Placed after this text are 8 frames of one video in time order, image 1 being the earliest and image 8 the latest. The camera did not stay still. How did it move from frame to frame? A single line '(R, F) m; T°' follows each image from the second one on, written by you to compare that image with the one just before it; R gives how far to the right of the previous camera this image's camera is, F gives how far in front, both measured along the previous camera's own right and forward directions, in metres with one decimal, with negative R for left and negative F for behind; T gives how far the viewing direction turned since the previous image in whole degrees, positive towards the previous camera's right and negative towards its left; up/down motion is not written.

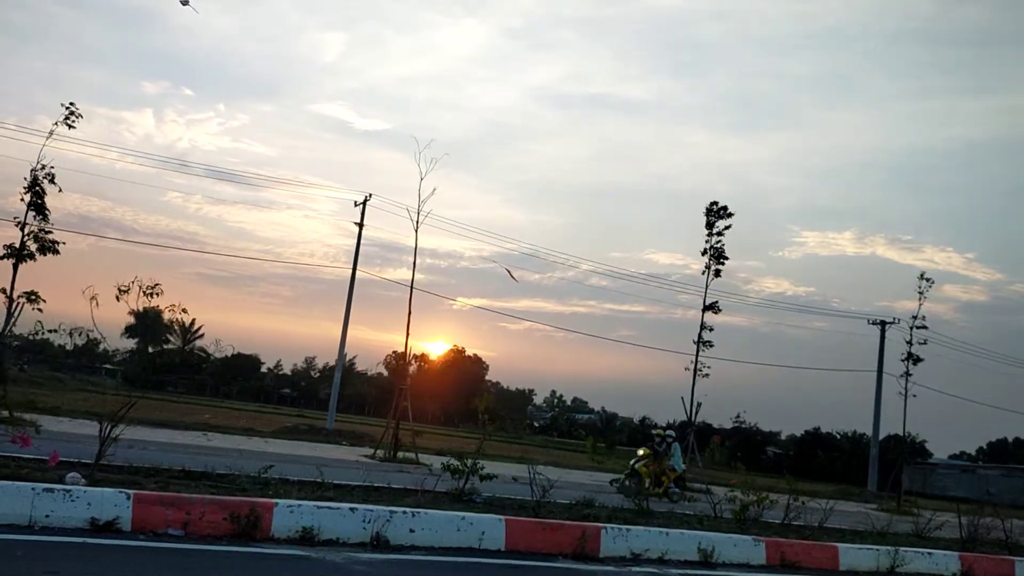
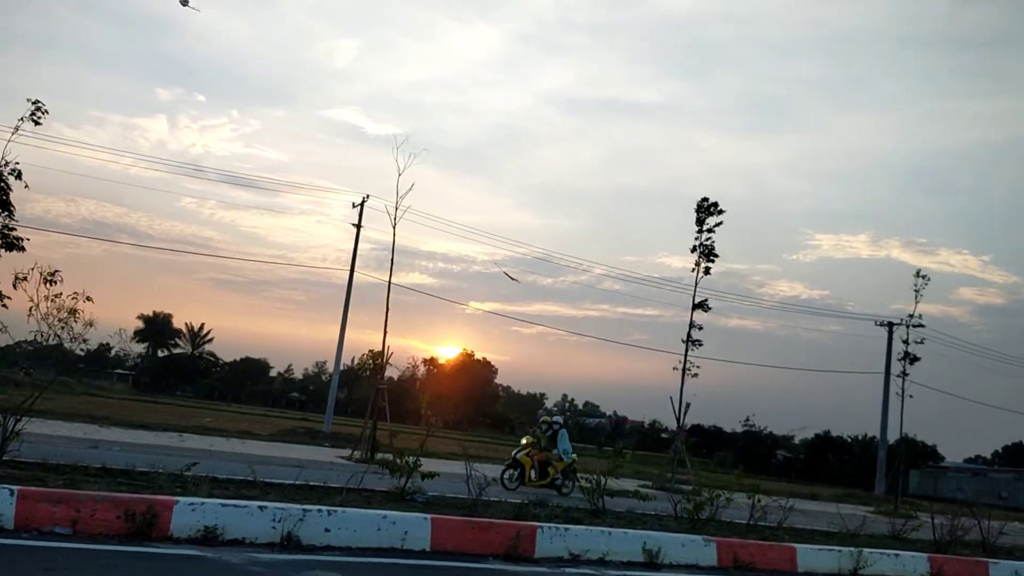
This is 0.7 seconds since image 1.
(+0.3, +0.1) m; -1°
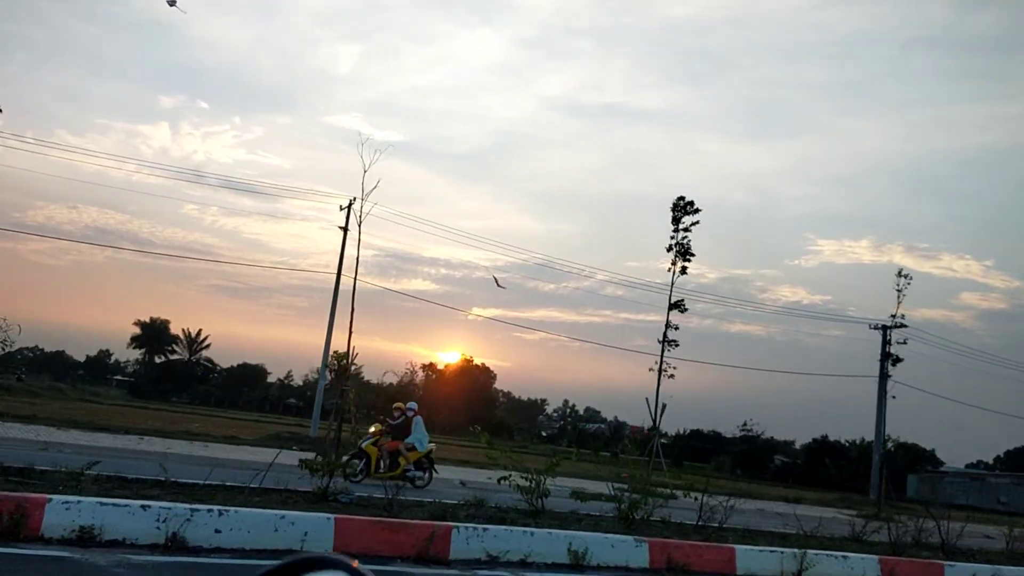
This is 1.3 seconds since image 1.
(+0.3, +0.1) m; 0°
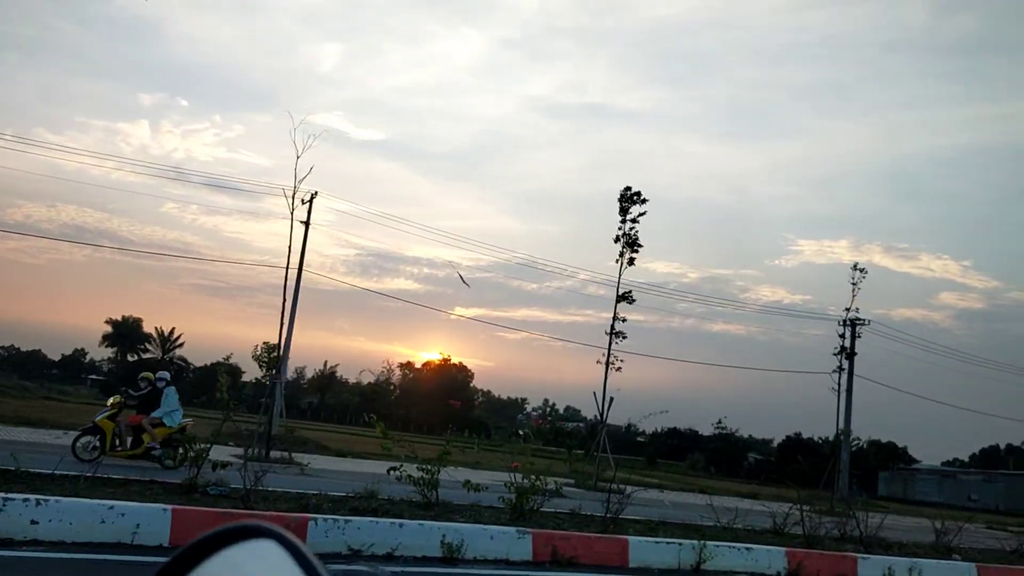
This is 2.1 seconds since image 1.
(+0.4, +0.2) m; +1°
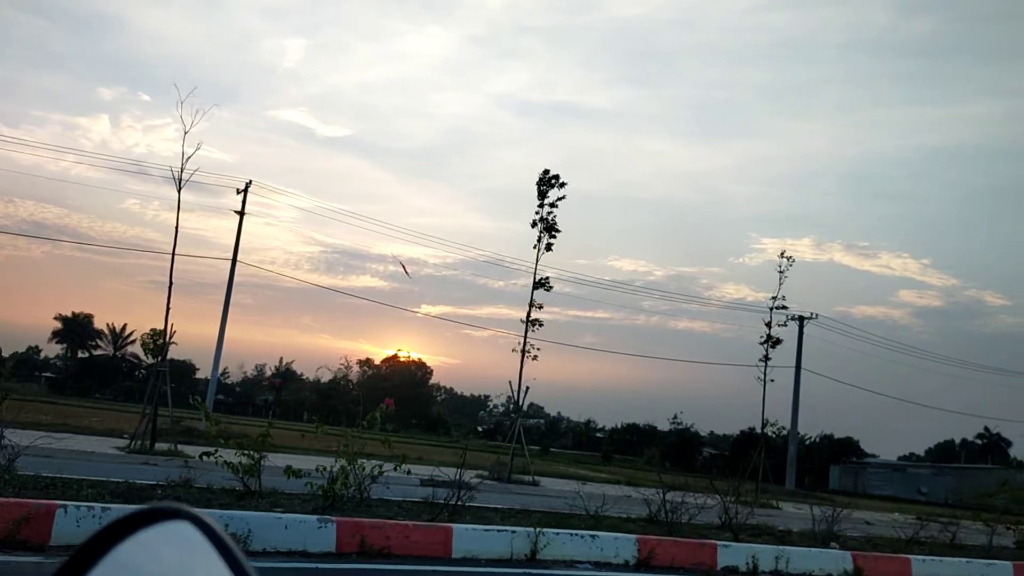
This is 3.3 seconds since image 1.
(+0.5, +0.2) m; +2°
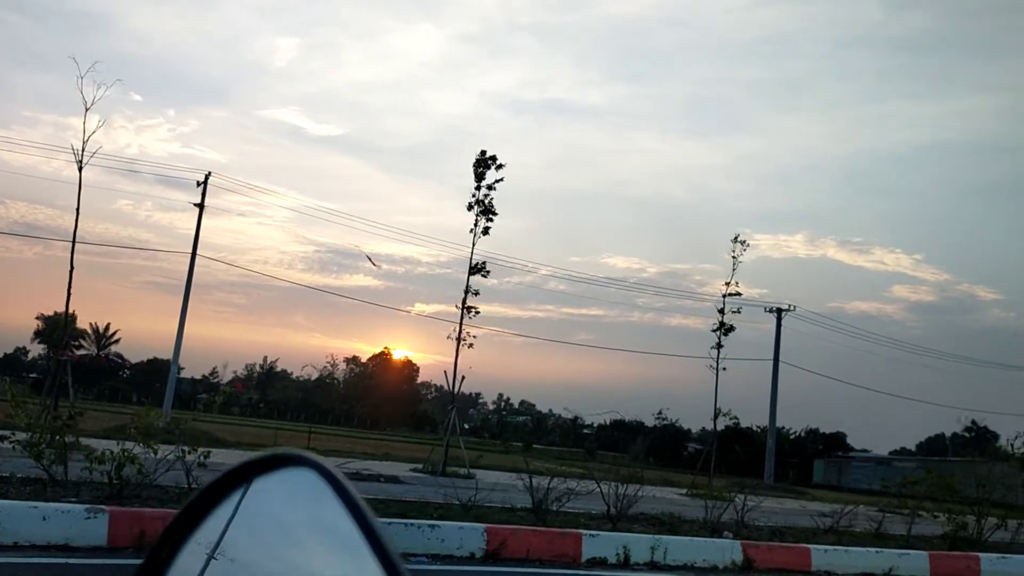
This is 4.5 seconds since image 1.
(+0.5, +0.3) m; 0°
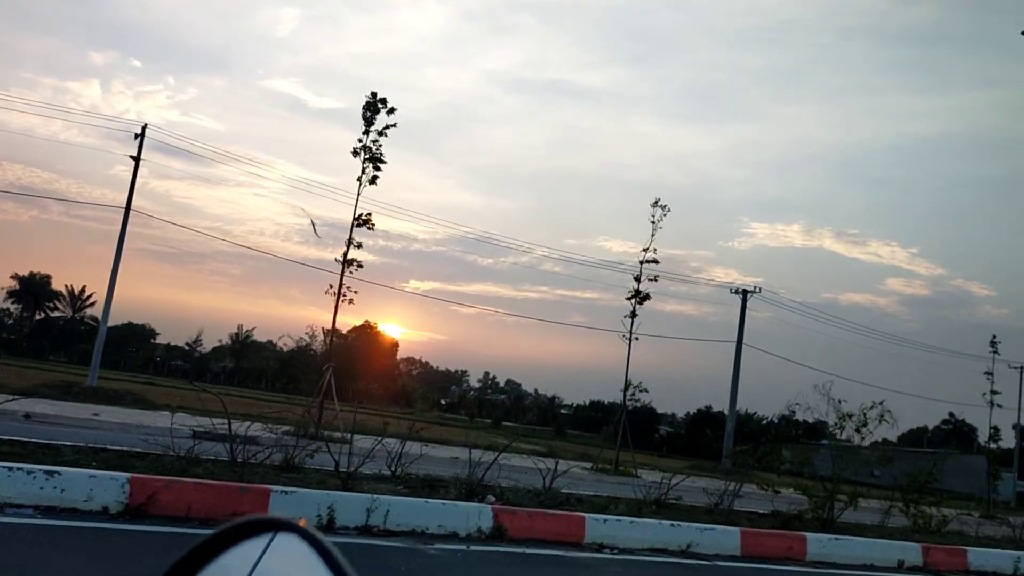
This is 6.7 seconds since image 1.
(+0.9, +0.5) m; 0°
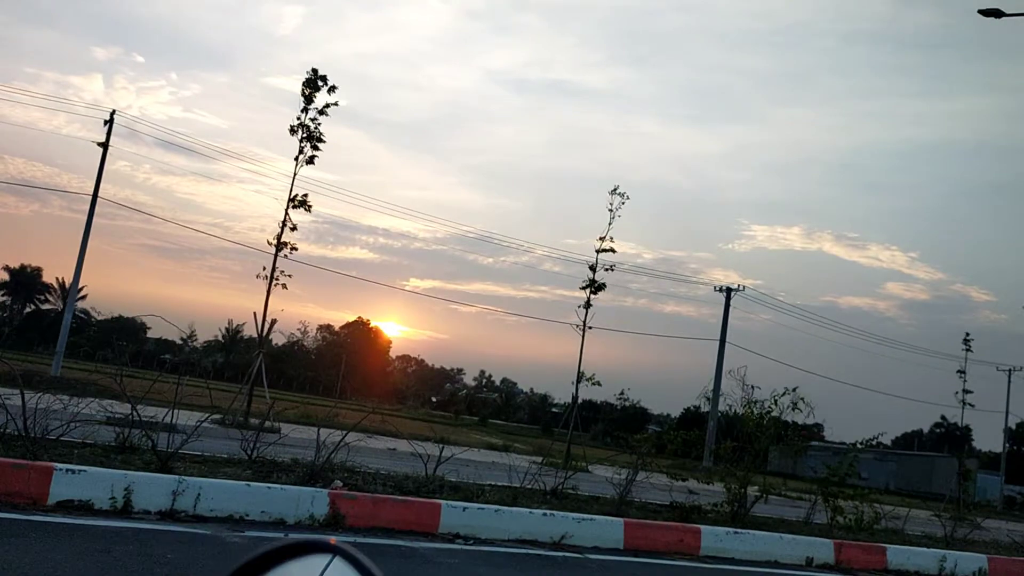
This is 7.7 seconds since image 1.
(+0.5, +0.3) m; 0°
